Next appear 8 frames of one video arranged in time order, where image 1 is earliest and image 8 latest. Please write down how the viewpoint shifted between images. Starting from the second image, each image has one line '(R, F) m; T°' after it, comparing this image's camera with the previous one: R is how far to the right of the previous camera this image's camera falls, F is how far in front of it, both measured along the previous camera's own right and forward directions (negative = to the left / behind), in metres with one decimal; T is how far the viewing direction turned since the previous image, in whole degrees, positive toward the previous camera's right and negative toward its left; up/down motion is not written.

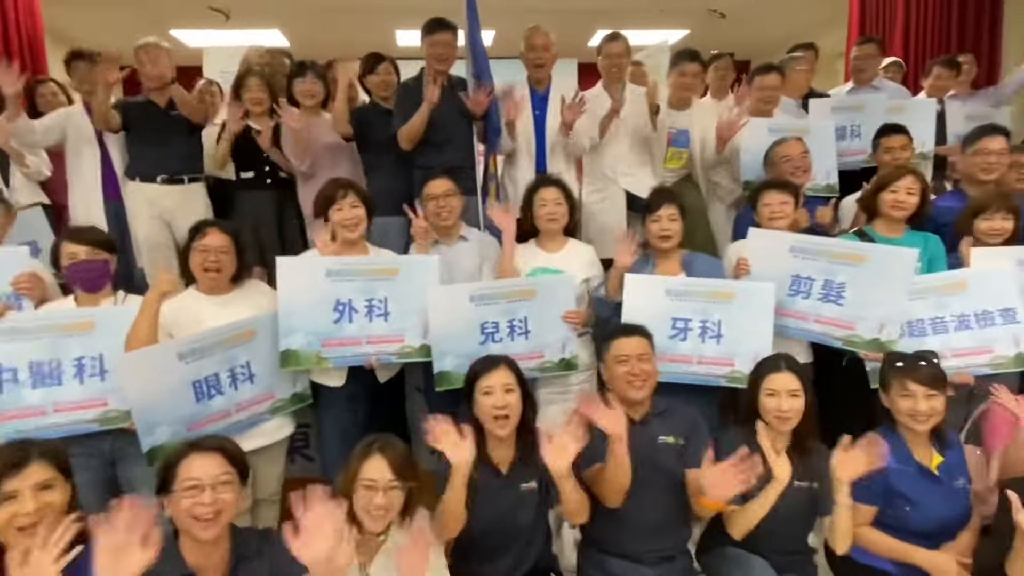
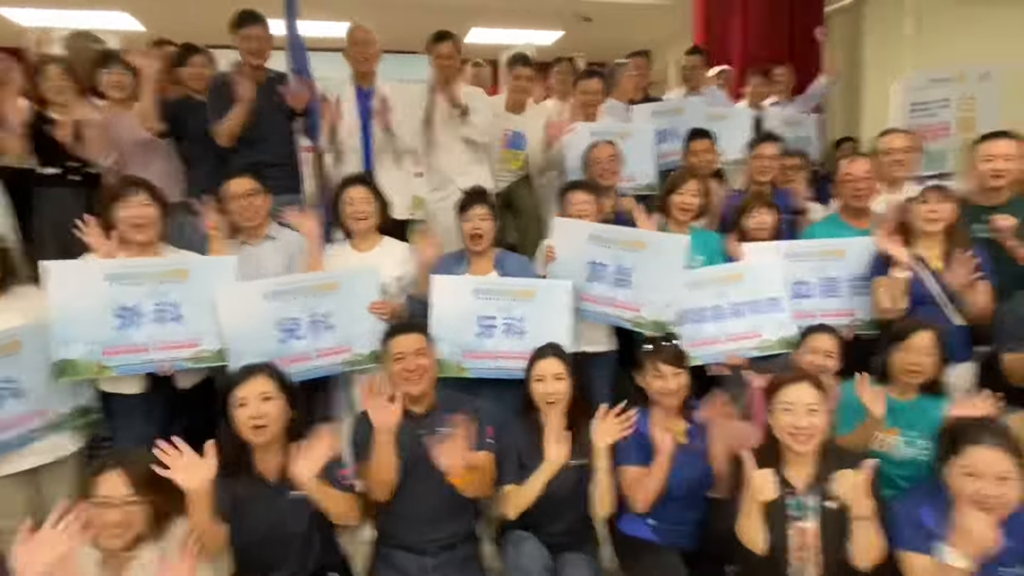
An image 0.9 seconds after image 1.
(+0.5, -0.1) m; +8°
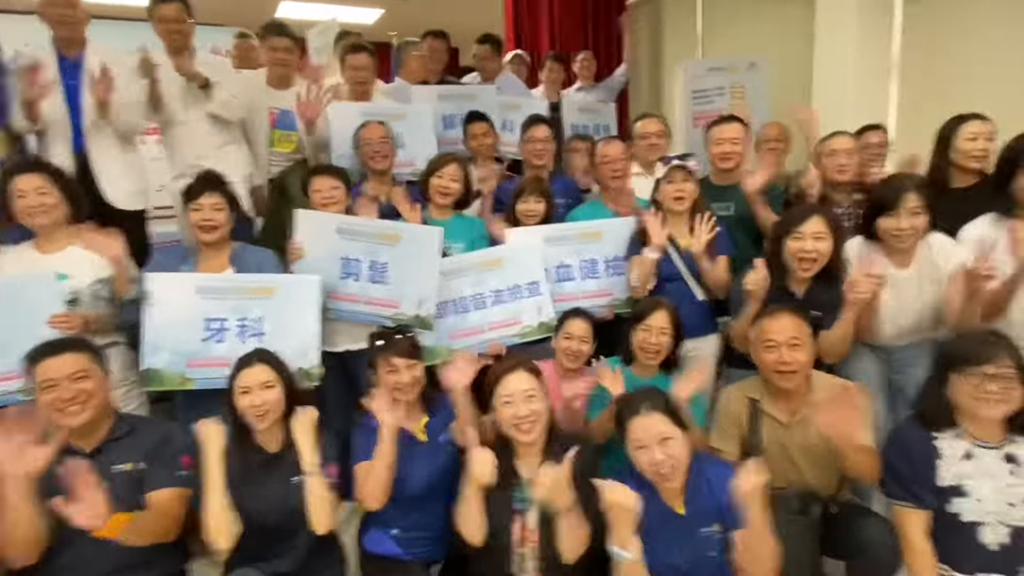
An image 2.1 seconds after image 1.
(+0.6, +0.2) m; +12°
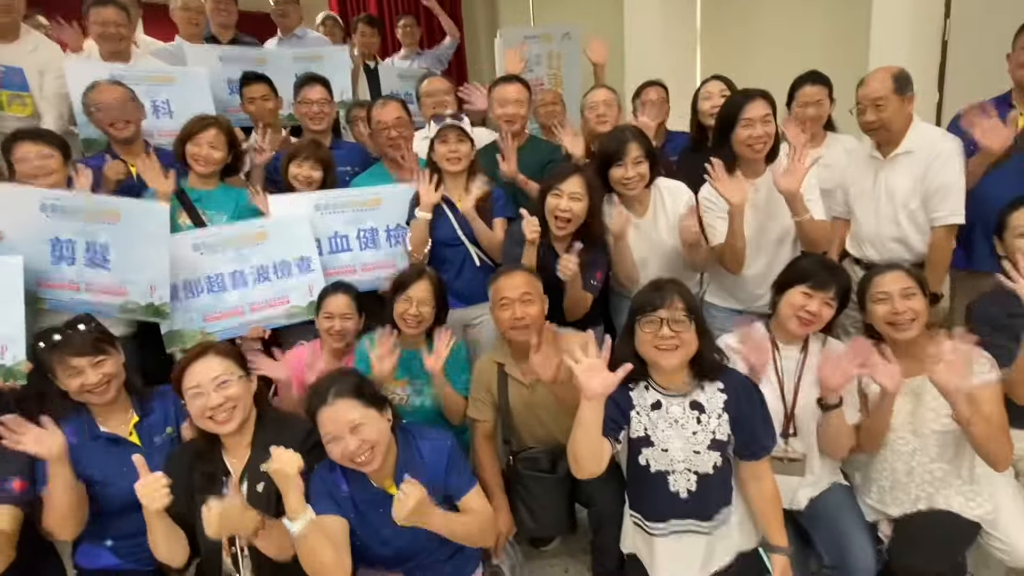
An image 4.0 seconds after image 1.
(+0.6, +0.1) m; +10°
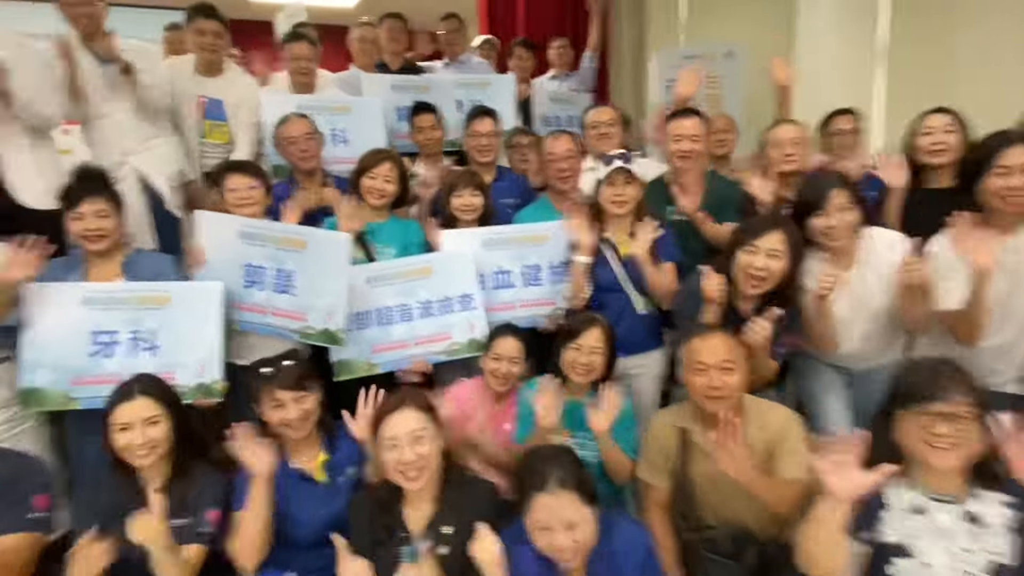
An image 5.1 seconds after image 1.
(-0.3, +0.1) m; -10°
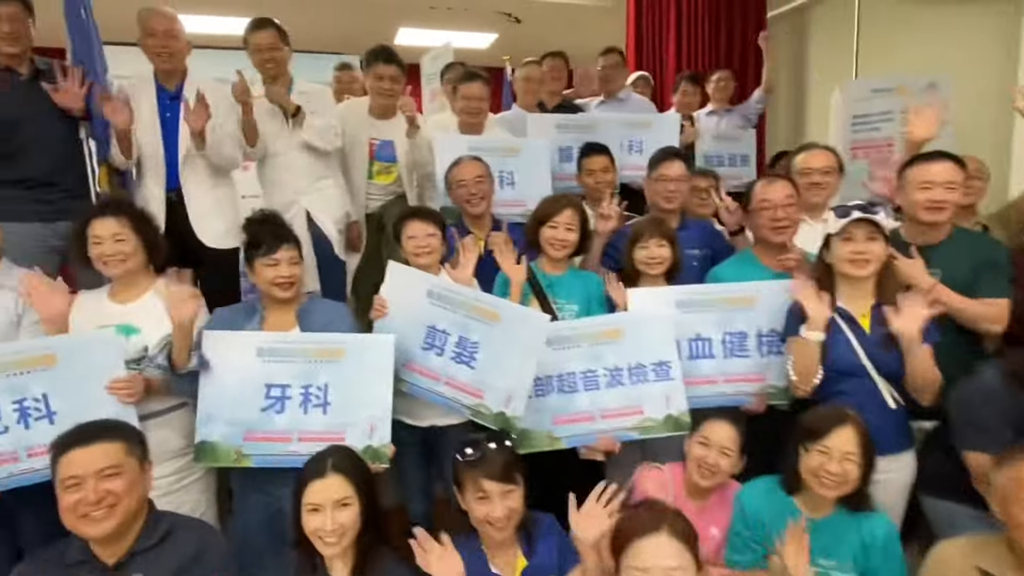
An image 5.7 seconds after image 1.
(-0.4, +0.3) m; -10°
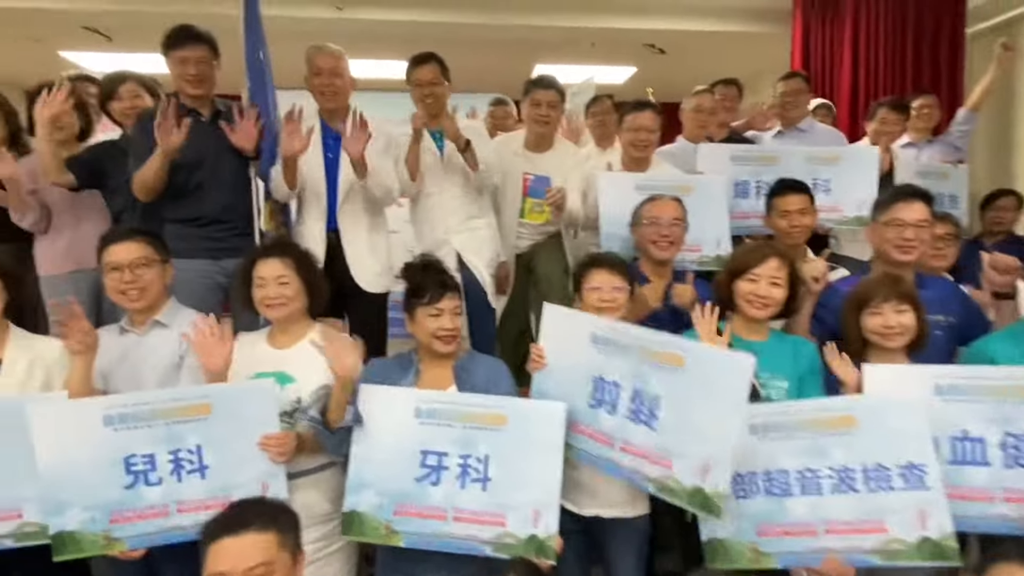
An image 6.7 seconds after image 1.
(-0.3, +0.3) m; -11°
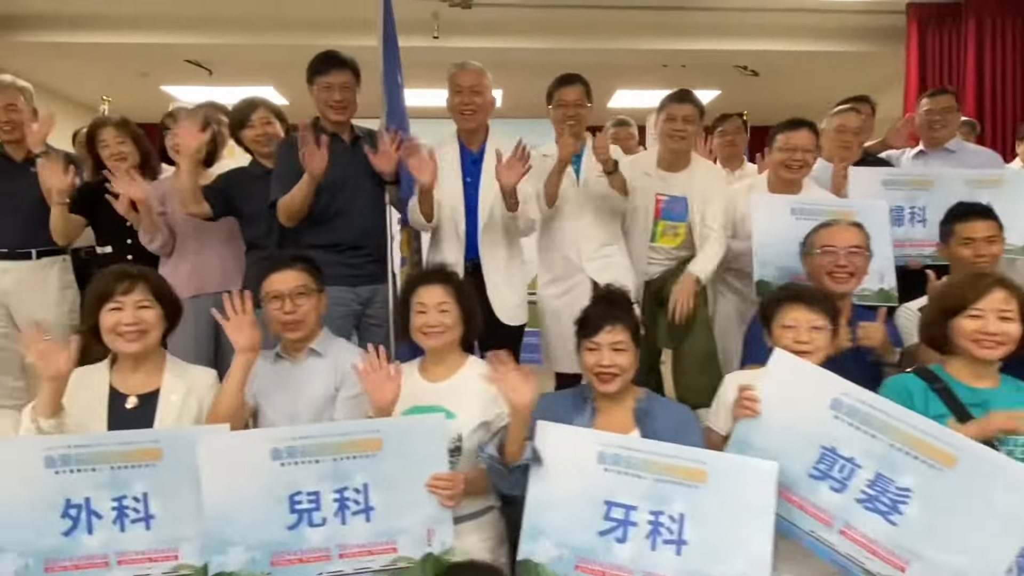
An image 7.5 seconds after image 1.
(-0.4, +0.1) m; -4°
